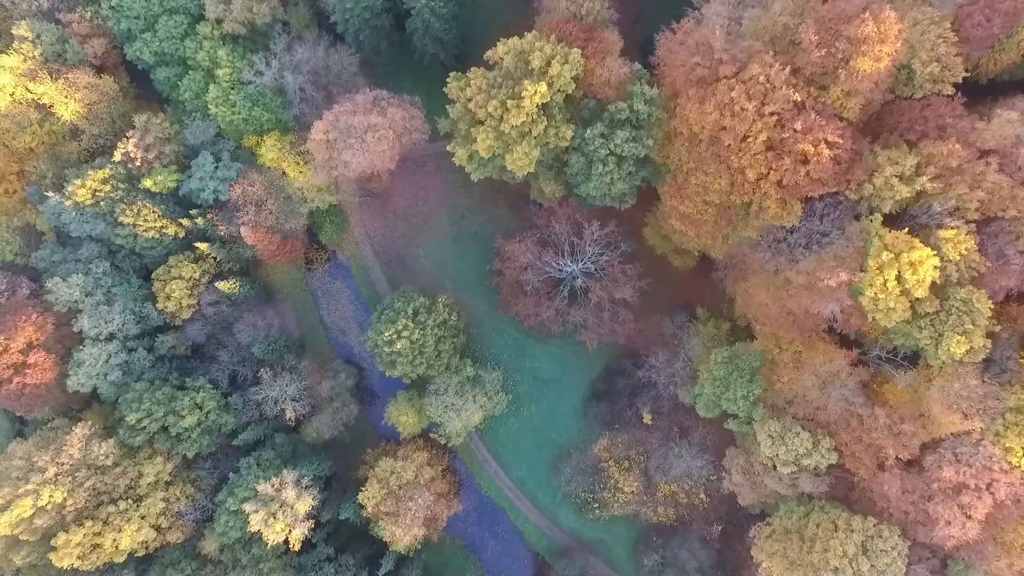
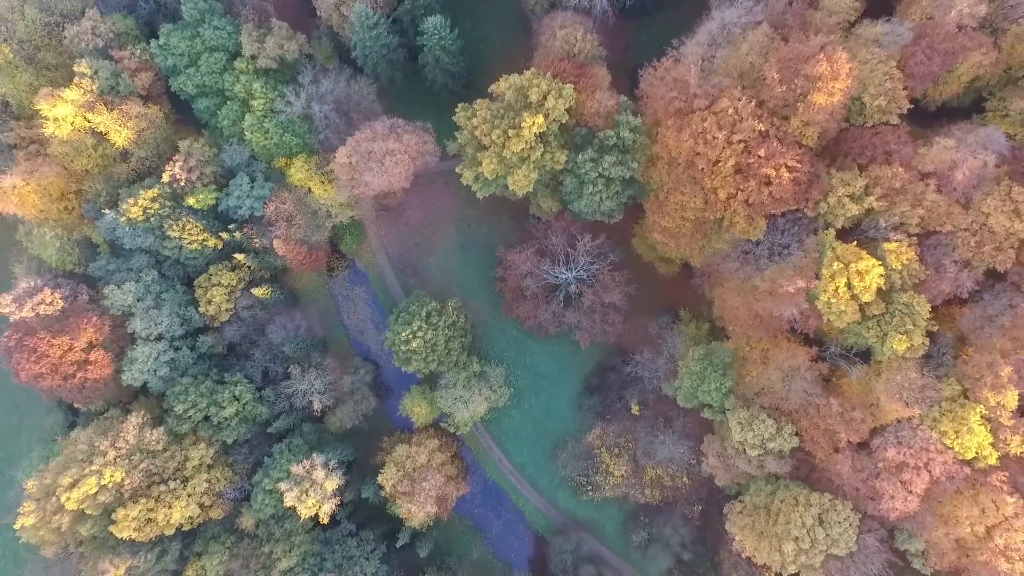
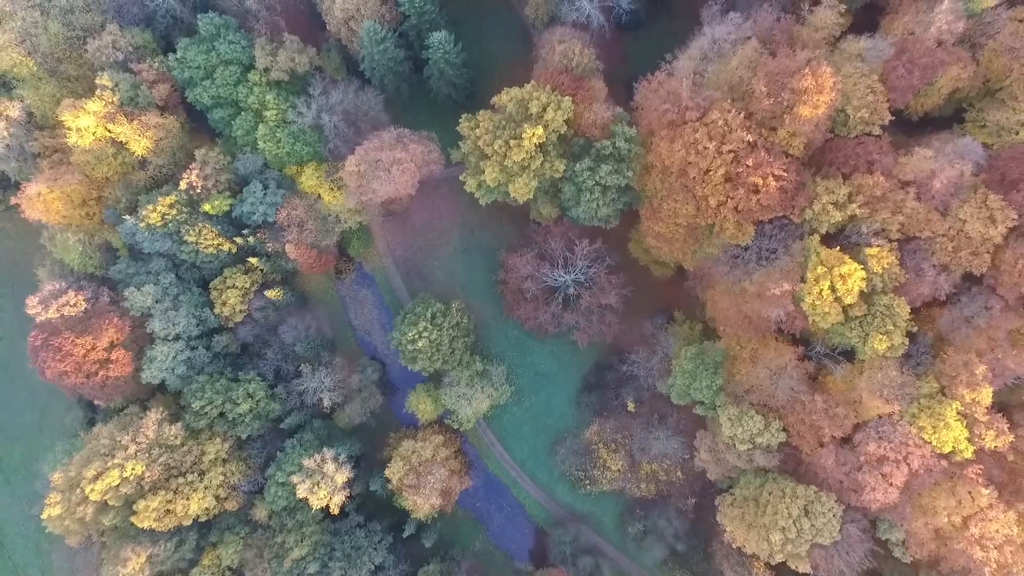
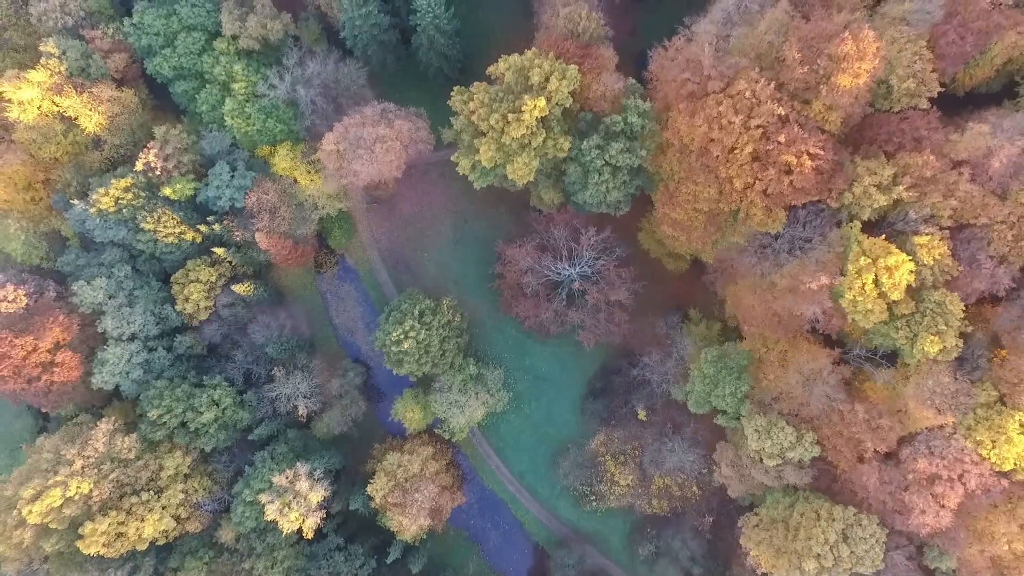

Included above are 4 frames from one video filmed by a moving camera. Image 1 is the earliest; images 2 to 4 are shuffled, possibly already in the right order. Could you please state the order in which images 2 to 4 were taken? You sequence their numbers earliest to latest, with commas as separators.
4, 2, 3
